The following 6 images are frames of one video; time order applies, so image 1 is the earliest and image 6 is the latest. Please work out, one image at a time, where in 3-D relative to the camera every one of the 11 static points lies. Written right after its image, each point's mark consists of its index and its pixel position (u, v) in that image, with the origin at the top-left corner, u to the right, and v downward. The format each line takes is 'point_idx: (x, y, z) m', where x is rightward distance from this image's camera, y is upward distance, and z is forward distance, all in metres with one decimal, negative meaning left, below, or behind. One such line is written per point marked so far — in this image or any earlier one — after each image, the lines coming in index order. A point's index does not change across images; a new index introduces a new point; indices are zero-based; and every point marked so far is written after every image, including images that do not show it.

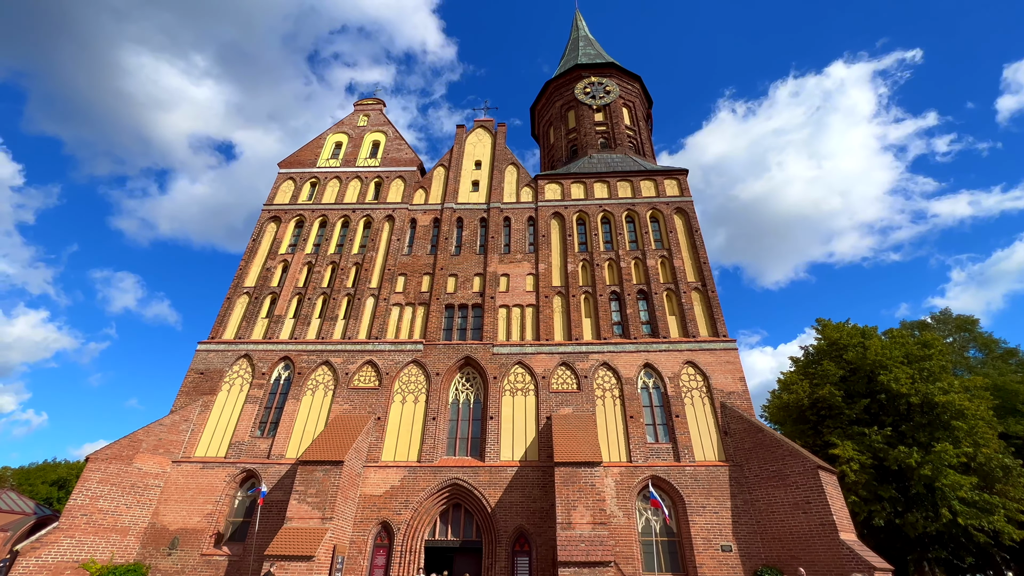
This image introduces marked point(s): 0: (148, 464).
0: (-10.2, -4.9, +12.5) m
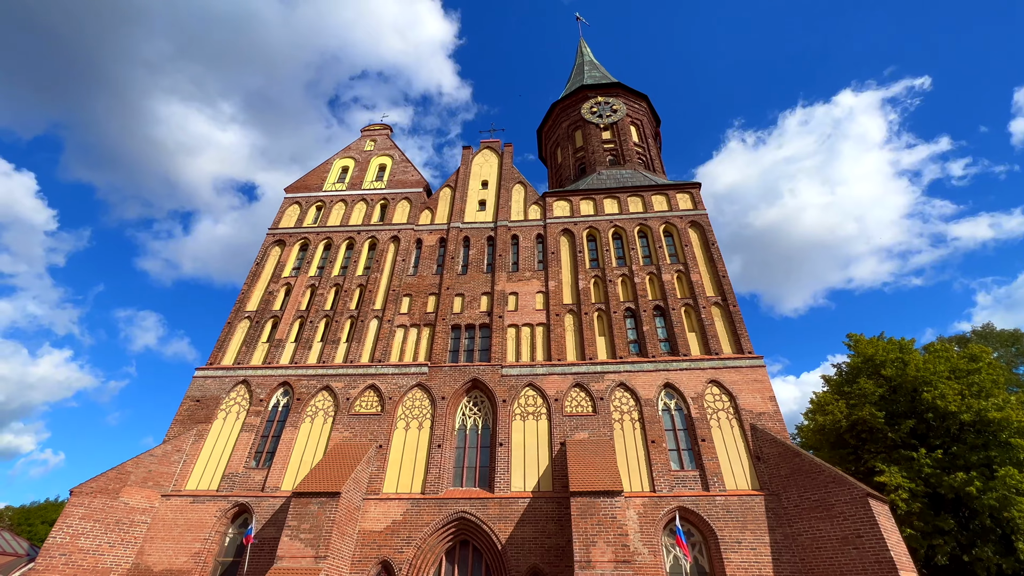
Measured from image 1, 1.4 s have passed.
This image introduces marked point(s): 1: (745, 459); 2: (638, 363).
0: (-9.9, -5.5, +11.7) m
1: (+6.7, -4.9, +12.8) m
2: (+4.1, -2.5, +14.7) m
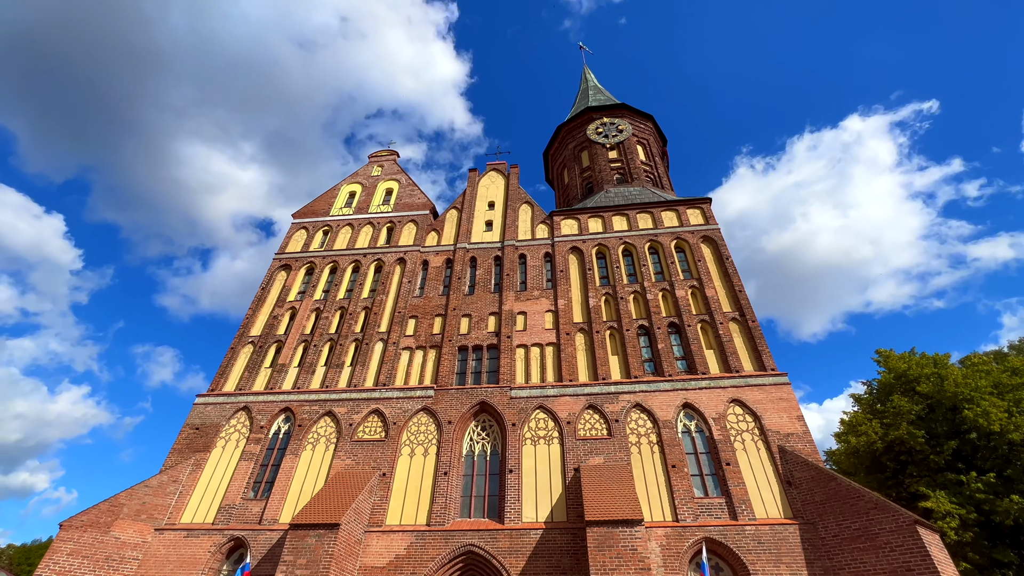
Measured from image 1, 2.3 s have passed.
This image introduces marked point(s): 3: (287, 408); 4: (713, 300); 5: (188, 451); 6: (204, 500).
0: (-9.6, -6.1, +11.1) m
1: (+7.0, -5.2, +11.8) m
2: (+4.4, -3.0, +13.9) m
3: (-7.0, -3.7, +13.9) m
4: (+7.1, -0.4, +15.6) m
5: (-9.6, -4.8, +13.2) m
6: (-8.5, -5.9, +12.3) m
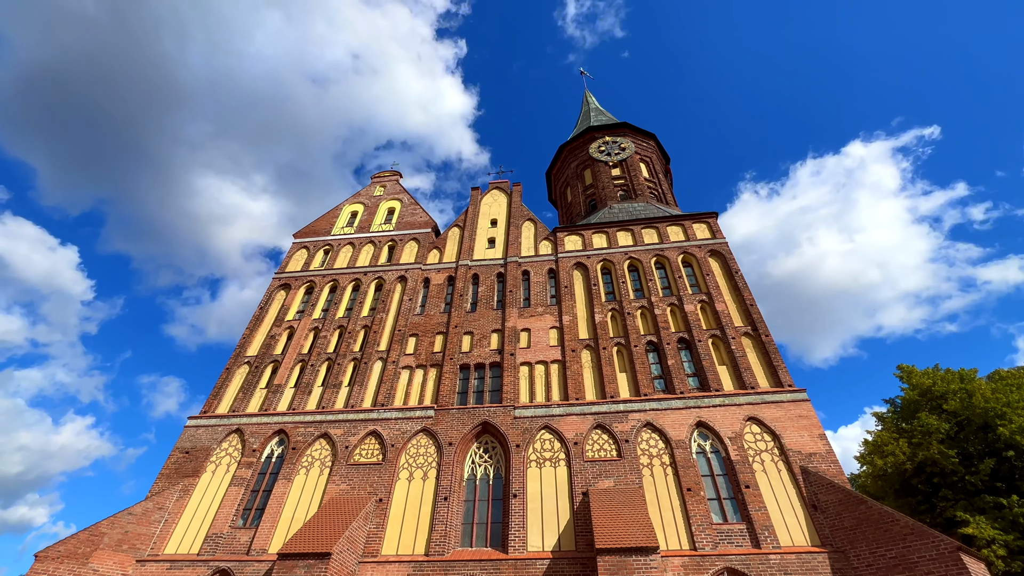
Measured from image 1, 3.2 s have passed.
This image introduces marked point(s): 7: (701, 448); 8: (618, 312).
0: (-9.5, -6.5, +10.5) m
1: (+7.1, -5.4, +11.0) m
2: (+4.5, -3.3, +13.2) m
3: (-6.9, -4.2, +13.3) m
4: (+7.2, -0.9, +15.1) m
5: (-9.5, -5.3, +12.6) m
6: (-8.4, -6.3, +11.6) m
7: (+5.3, -4.5, +12.4) m
8: (+3.8, -0.9, +15.9) m
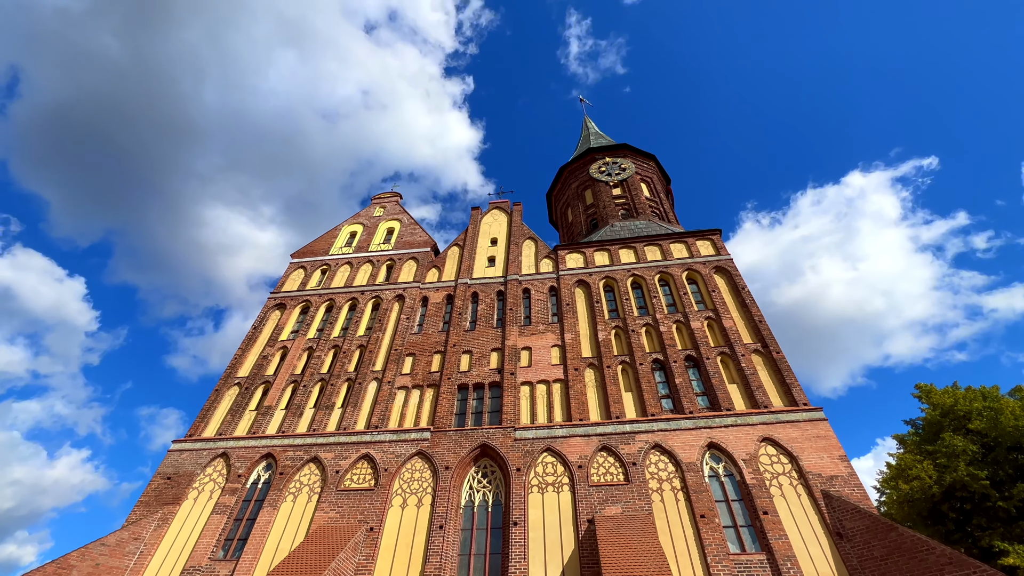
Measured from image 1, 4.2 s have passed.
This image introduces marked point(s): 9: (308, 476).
0: (-9.5, -6.8, +9.7) m
1: (+7.1, -5.7, +10.2) m
2: (+4.6, -3.7, +12.5) m
3: (-6.9, -4.7, +12.6) m
4: (+7.2, -1.4, +14.5) m
5: (-9.5, -5.8, +11.9) m
6: (-8.4, -6.7, +10.9) m
7: (+5.3, -4.8, +11.6) m
8: (+3.8, -1.5, +15.4) m
9: (-5.6, -5.1, +12.1) m
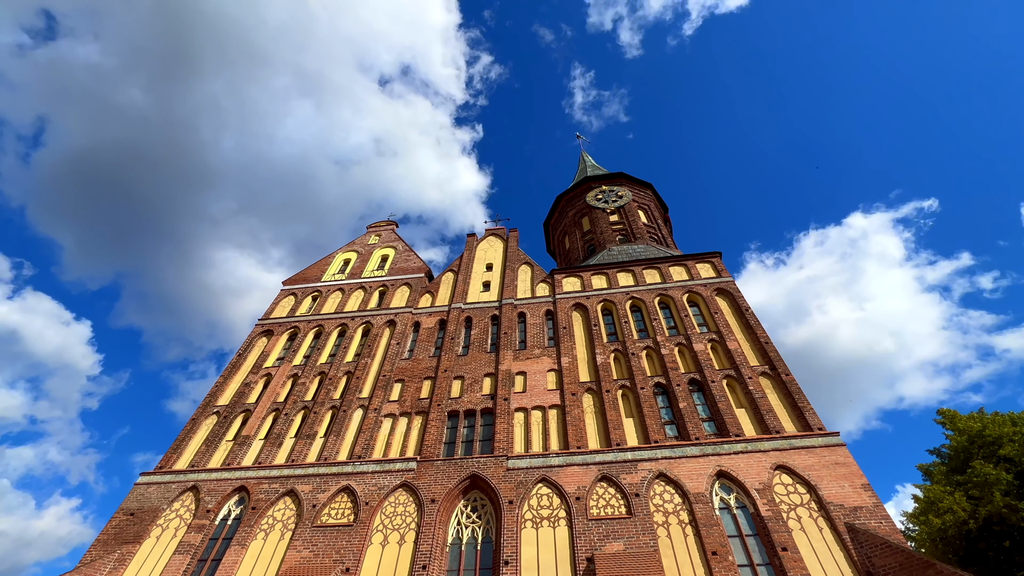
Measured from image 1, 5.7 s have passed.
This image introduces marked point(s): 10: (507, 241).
0: (-9.7, -7.1, +8.6) m
1: (+6.9, -5.8, +9.0) m
2: (+4.3, -4.2, +11.6) m
3: (-7.1, -5.2, +11.7) m
4: (+7.0, -2.0, +13.8) m
5: (-9.7, -6.3, +10.9) m
6: (-8.6, -7.0, +9.8) m
7: (+5.1, -5.1, +10.6) m
8: (+3.6, -2.2, +14.7) m
9: (-5.8, -5.6, +11.2) m
10: (-0.2, +2.1, +19.8) m
